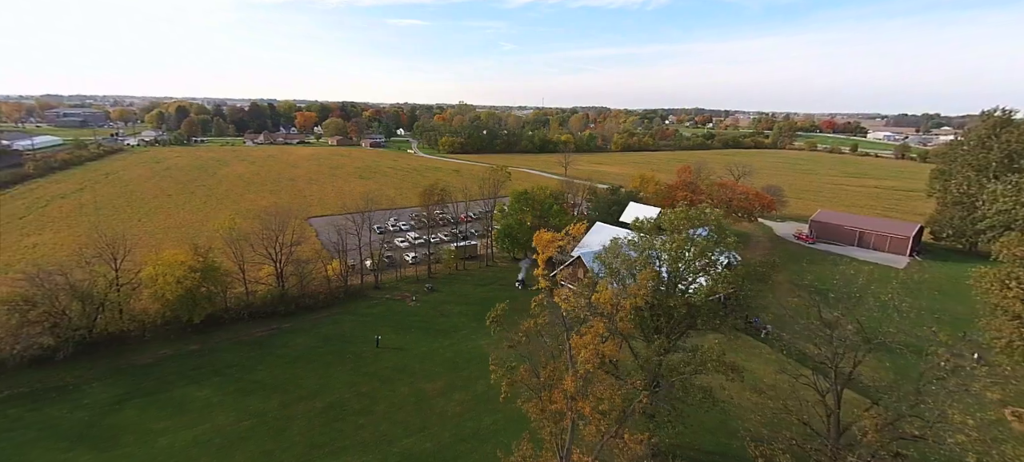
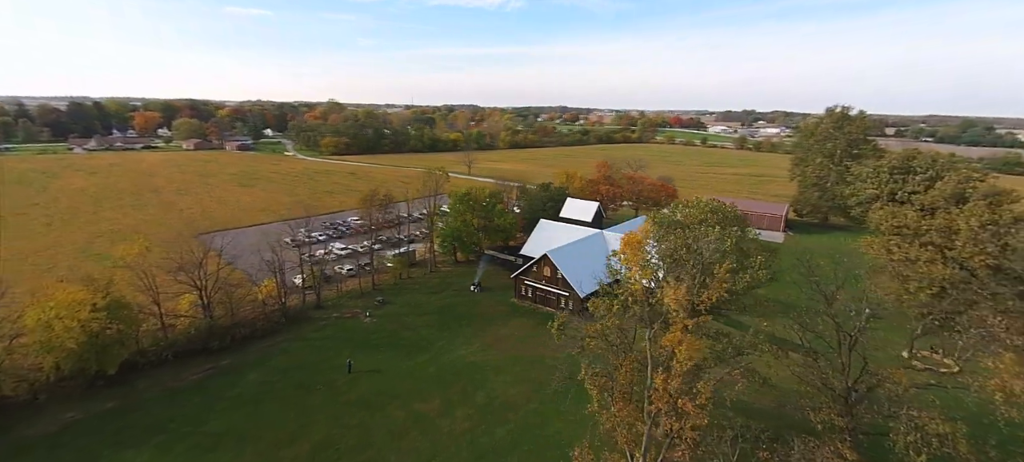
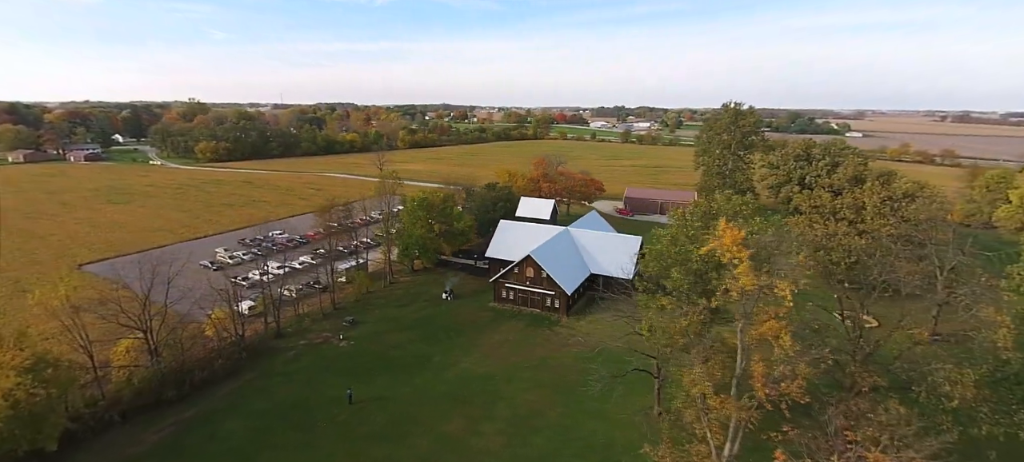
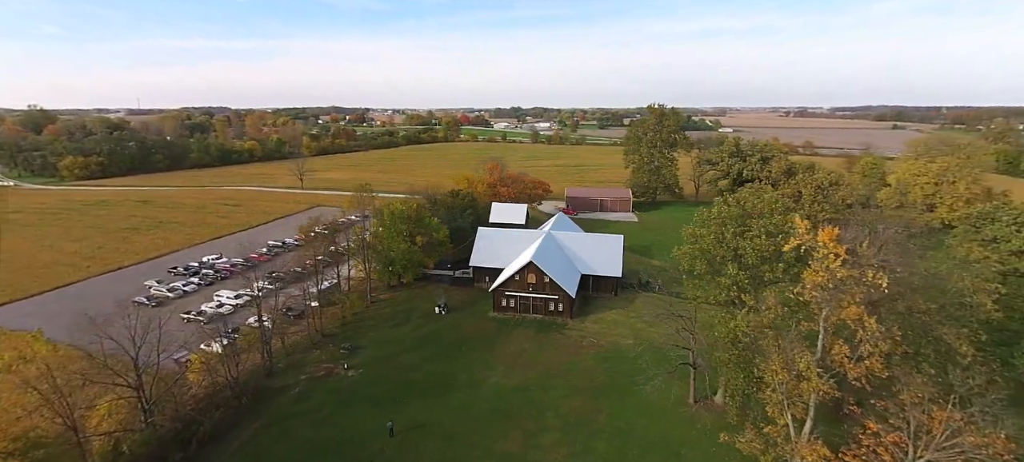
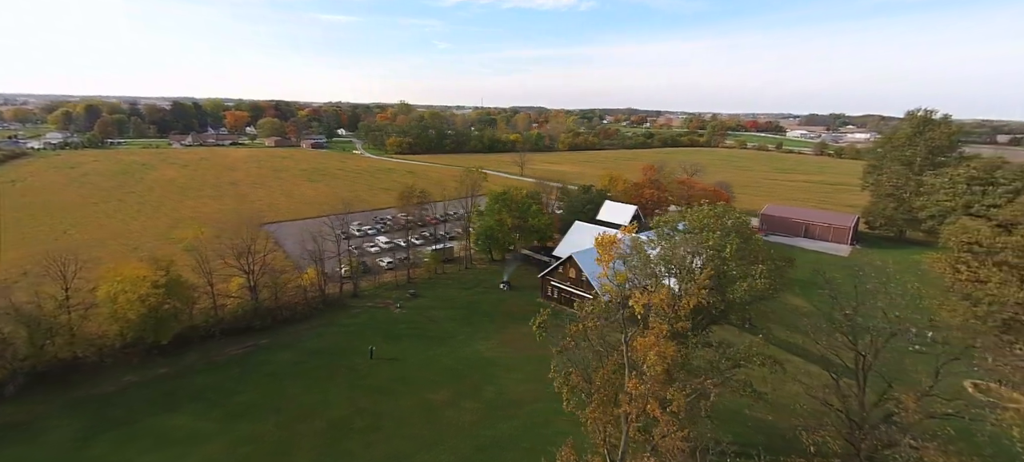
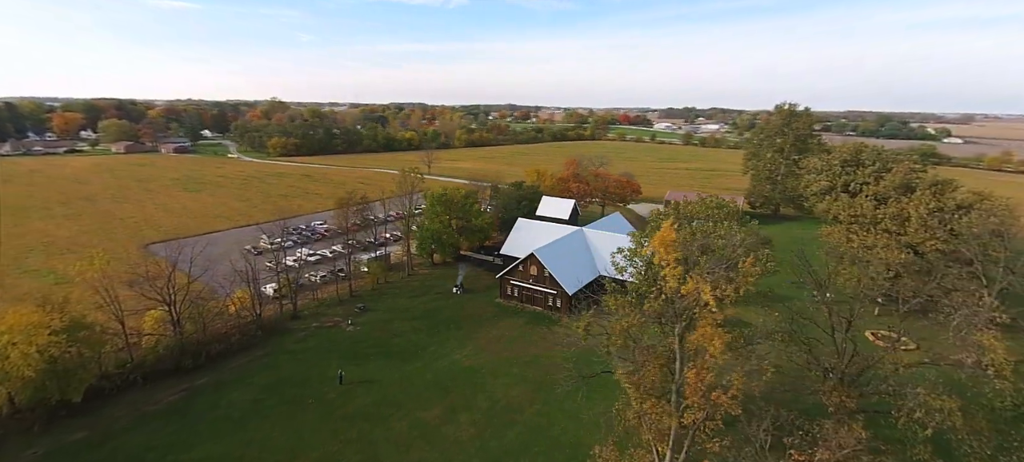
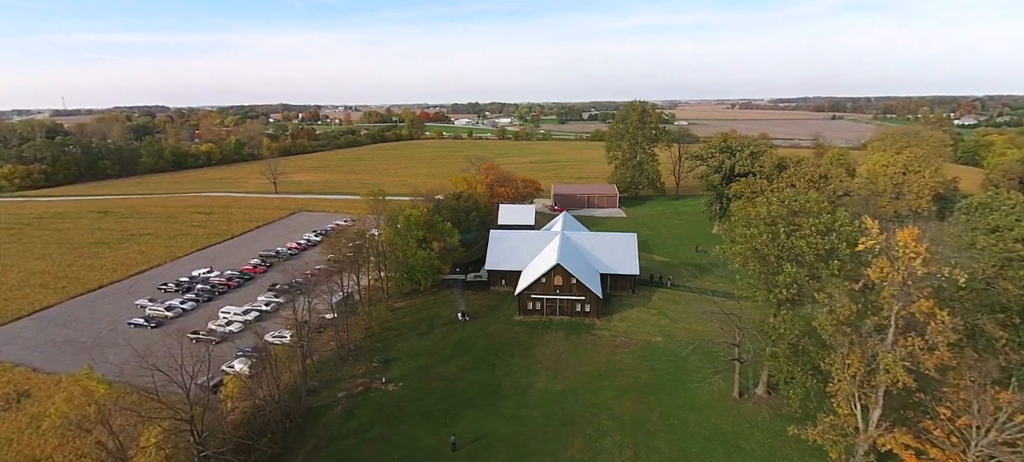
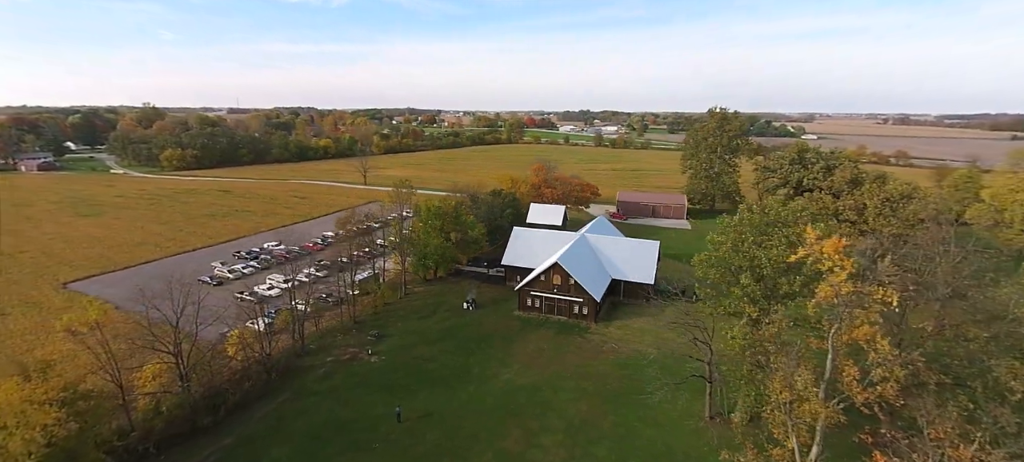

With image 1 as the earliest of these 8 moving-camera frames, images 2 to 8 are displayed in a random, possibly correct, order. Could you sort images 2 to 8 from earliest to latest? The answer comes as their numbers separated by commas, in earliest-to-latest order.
5, 2, 6, 3, 8, 4, 7
